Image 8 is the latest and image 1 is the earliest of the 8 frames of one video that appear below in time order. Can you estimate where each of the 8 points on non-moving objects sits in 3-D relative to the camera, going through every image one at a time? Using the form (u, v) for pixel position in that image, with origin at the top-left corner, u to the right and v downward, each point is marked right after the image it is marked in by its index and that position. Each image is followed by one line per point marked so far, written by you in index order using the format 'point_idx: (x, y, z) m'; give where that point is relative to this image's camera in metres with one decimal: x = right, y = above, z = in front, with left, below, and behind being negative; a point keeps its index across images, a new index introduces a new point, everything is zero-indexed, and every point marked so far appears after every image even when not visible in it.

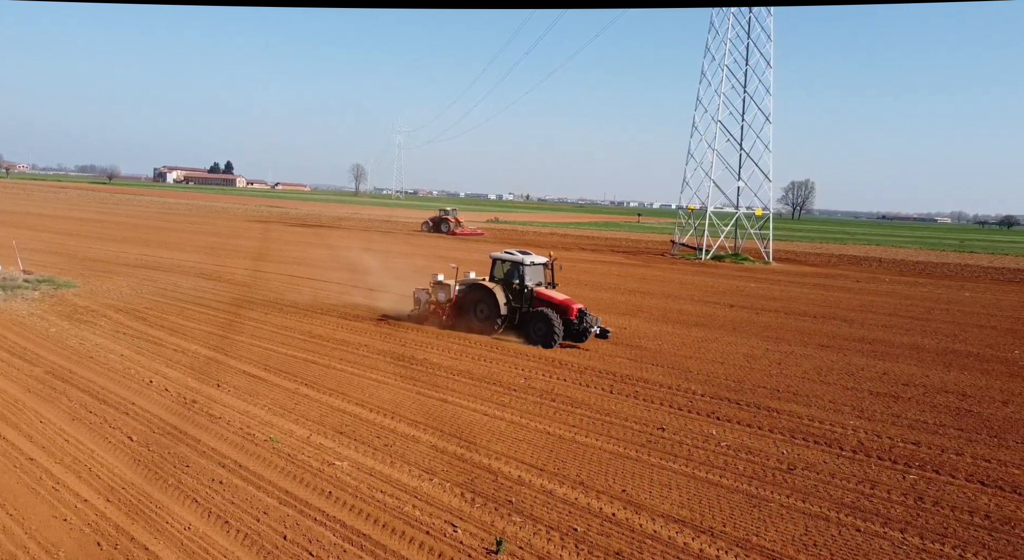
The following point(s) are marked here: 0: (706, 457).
0: (+2.3, -2.1, +7.5) m
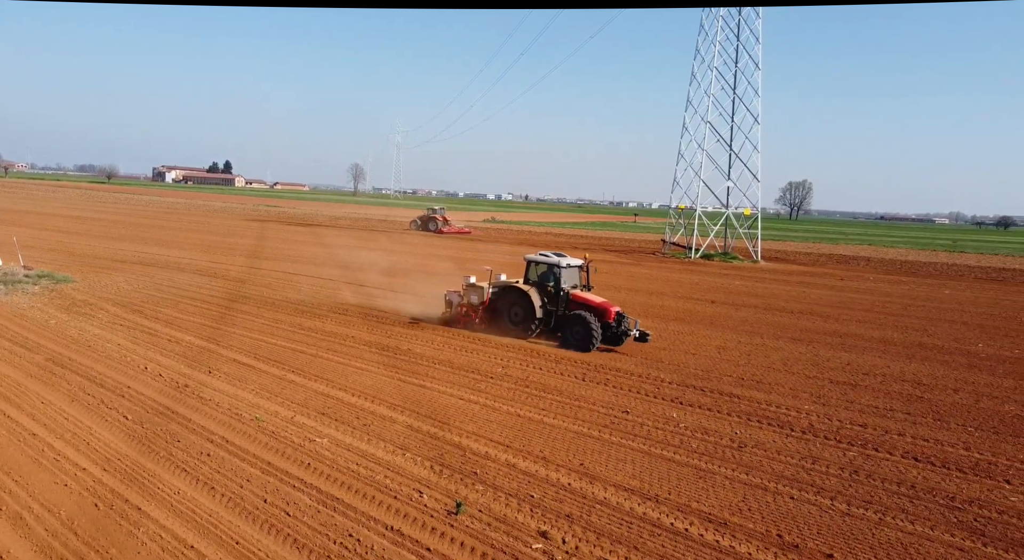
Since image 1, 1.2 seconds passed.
0: (+1.9, -2.0, +8.0) m
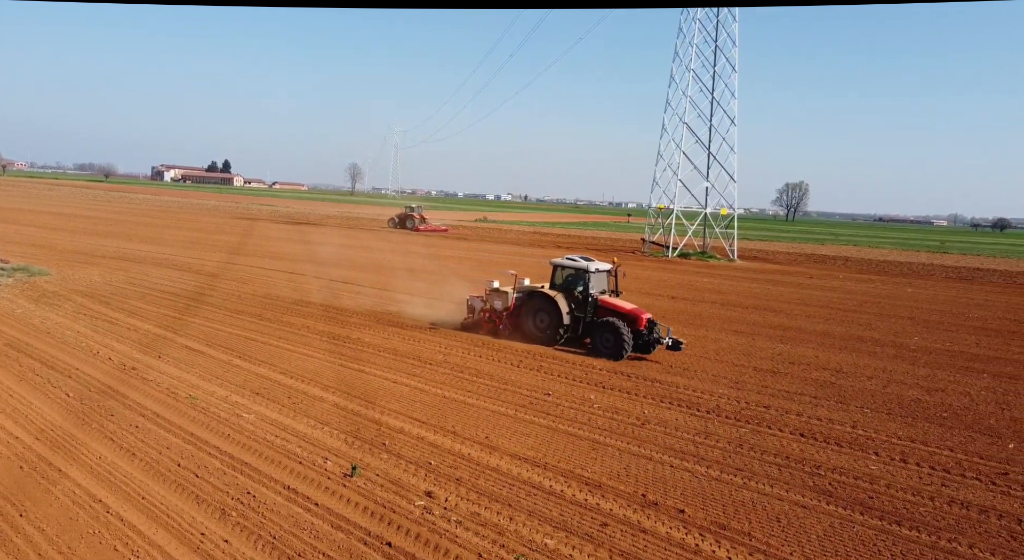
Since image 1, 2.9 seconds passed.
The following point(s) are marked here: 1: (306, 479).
0: (+0.8, -1.8, +8.6) m
1: (-2.0, -1.9, +6.1) m
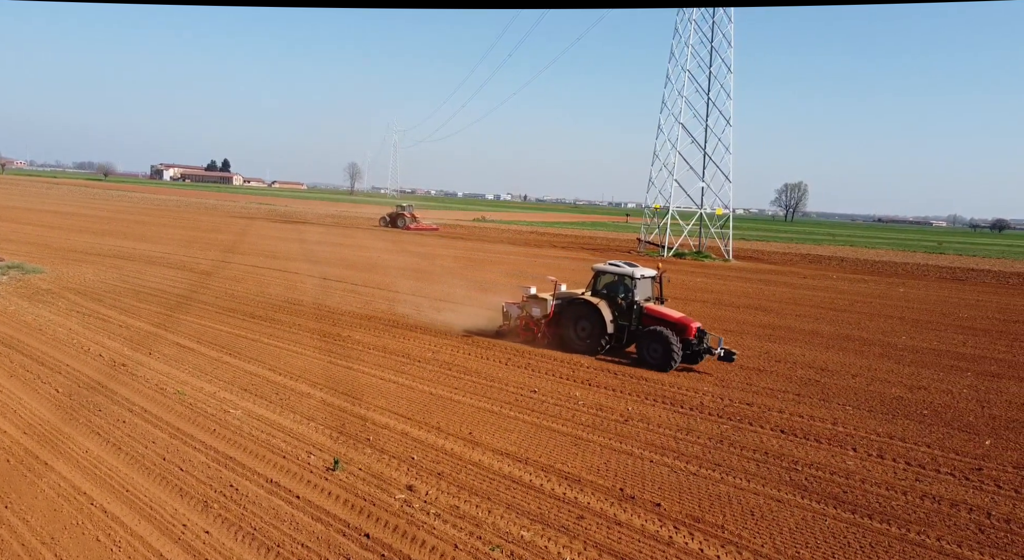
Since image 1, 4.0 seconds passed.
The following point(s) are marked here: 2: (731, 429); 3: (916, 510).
0: (+0.6, -1.8, +8.7) m
1: (-2.2, -1.9, +6.2) m
2: (+2.9, -1.9, +8.3) m
3: (+3.9, -2.2, +6.1) m
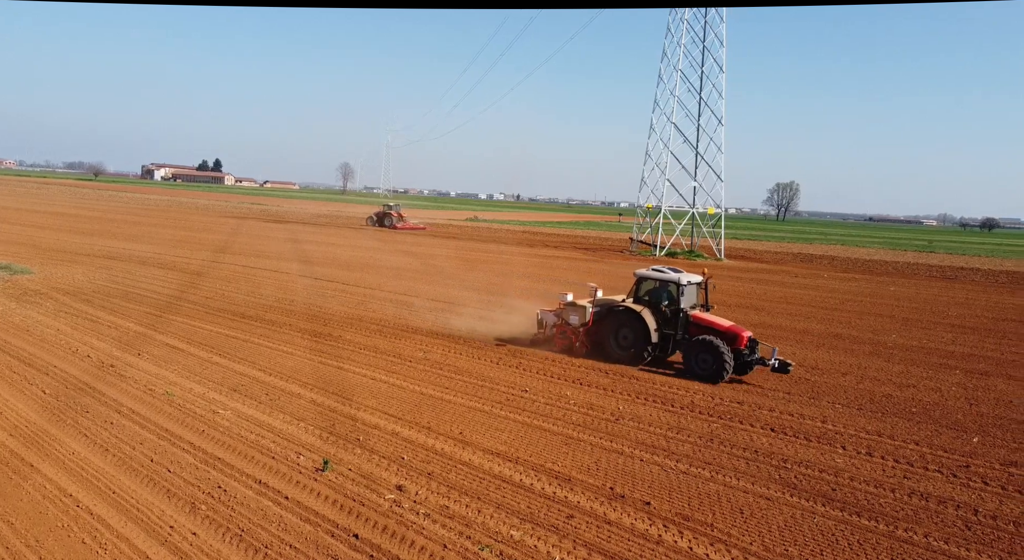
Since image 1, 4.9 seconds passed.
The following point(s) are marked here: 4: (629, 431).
0: (+0.5, -1.8, +8.7) m
1: (-2.3, -1.9, +6.2) m
2: (+2.7, -1.9, +8.3) m
3: (+3.8, -2.2, +6.1) m
4: (+1.5, -1.9, +8.0) m
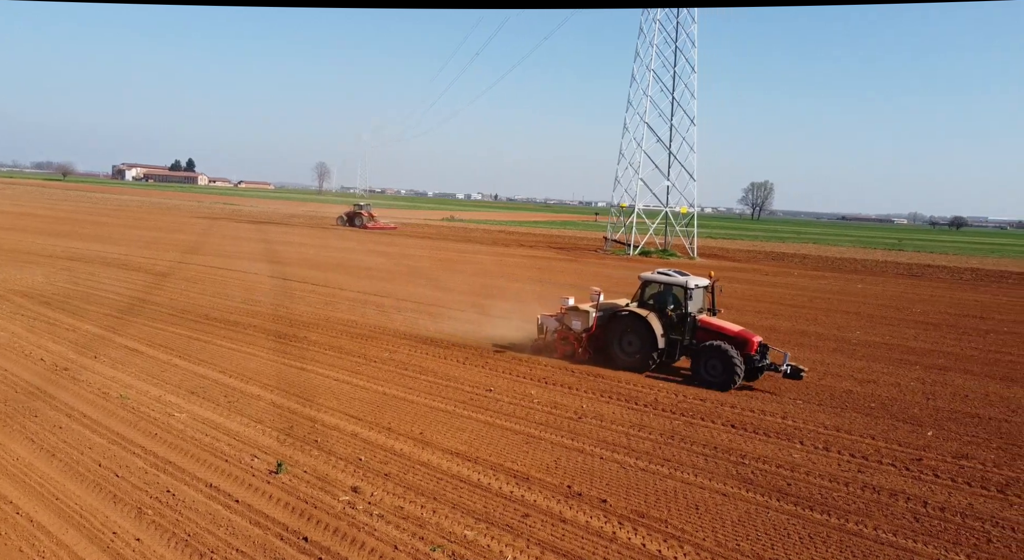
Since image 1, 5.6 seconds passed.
0: (0.0, -1.8, +8.7) m
1: (-2.7, -1.9, +6.1) m
2: (+2.3, -1.9, +8.3) m
3: (+3.4, -2.2, +6.2) m
4: (+1.0, -1.9, +8.0) m
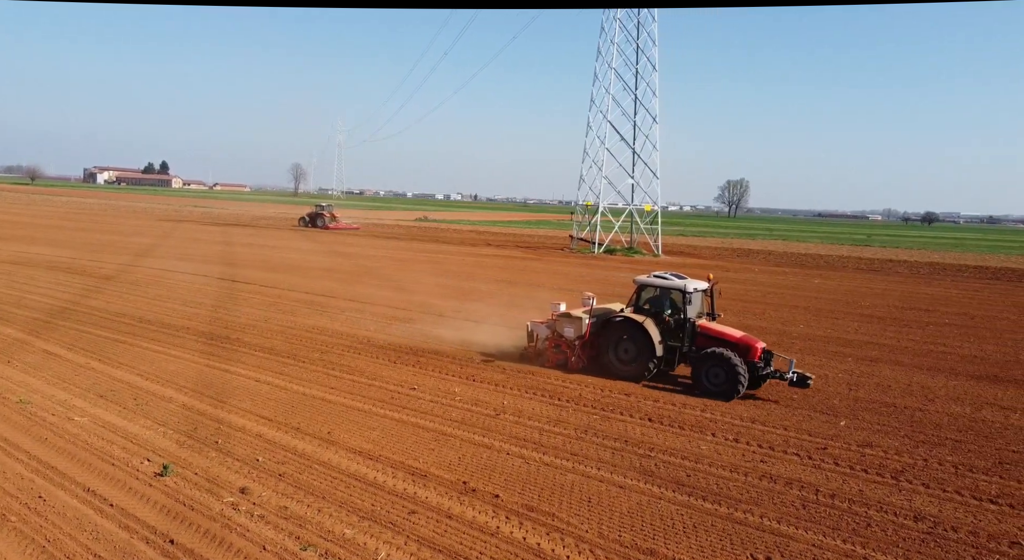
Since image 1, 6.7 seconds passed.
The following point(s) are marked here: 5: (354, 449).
0: (-1.1, -1.7, +8.6) m
1: (-3.7, -1.9, +5.9) m
2: (+1.2, -1.8, +8.3) m
3: (+2.3, -2.1, +6.2) m
4: (-0.1, -1.8, +8.0) m
5: (-1.8, -1.9, +7.0) m
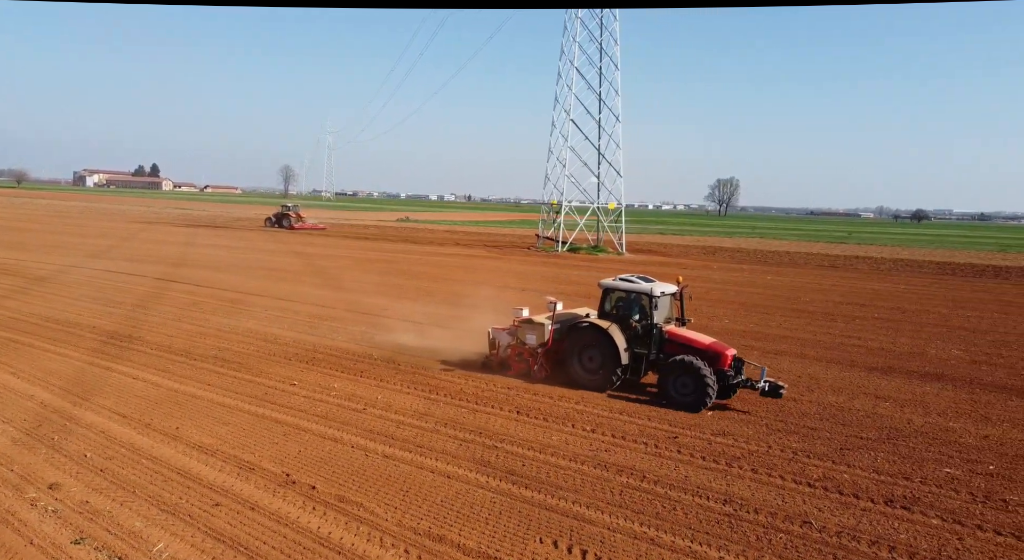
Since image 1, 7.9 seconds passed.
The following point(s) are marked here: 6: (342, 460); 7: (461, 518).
0: (-2.8, -1.7, +8.5) m
1: (-5.4, -1.8, +5.8) m
2: (-0.6, -1.7, +8.3) m
3: (+0.6, -1.9, +6.2) m
4: (-1.8, -1.7, +7.9) m
5: (-3.5, -1.8, +7.0) m
6: (-1.8, -1.9, +6.6) m
7: (-0.4, -2.0, +5.4) m
